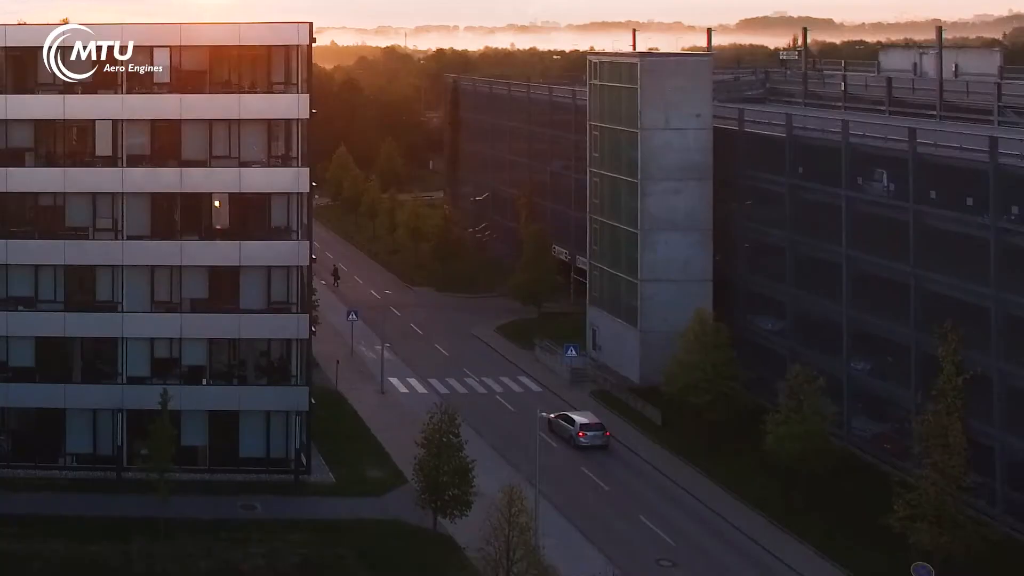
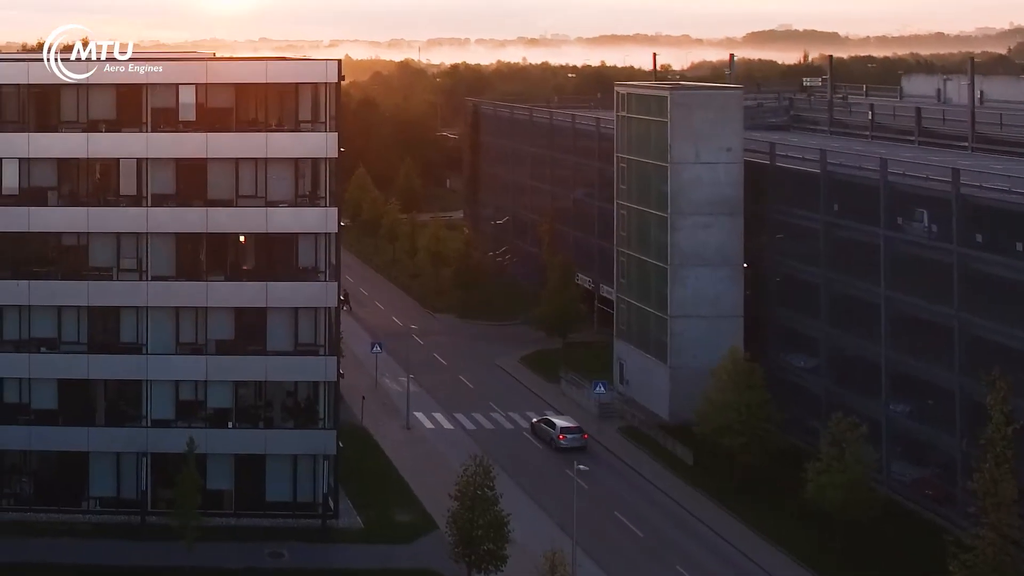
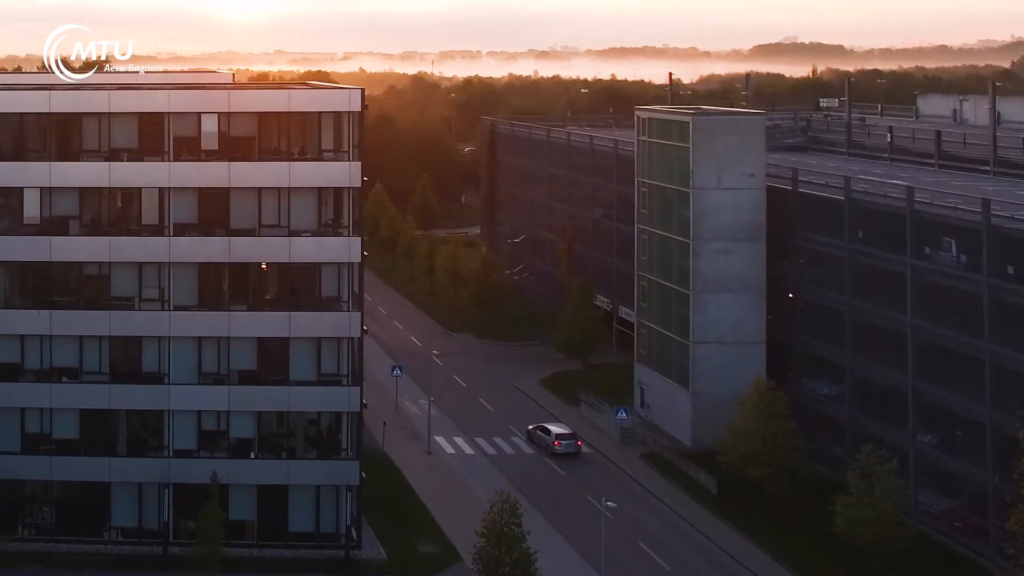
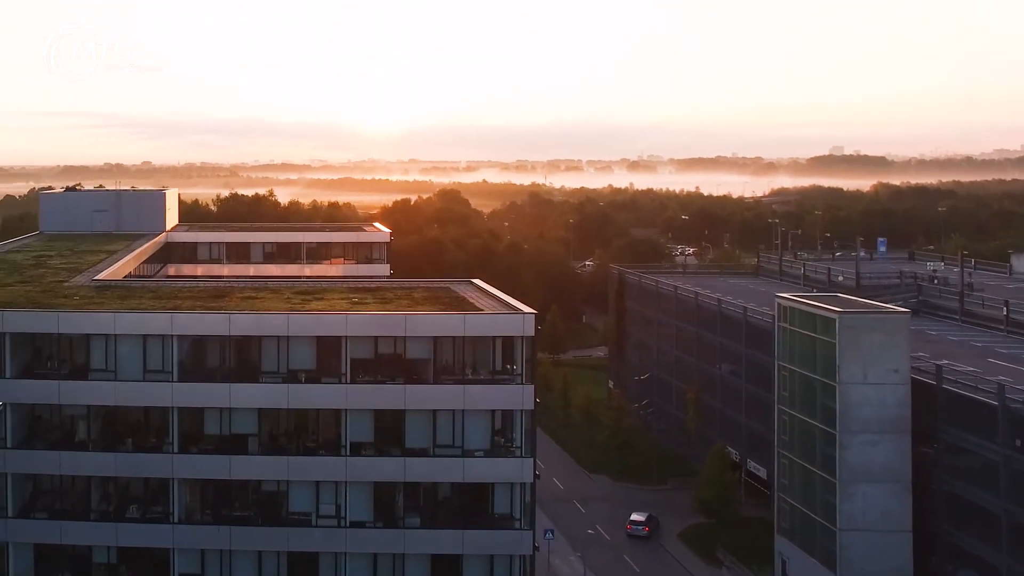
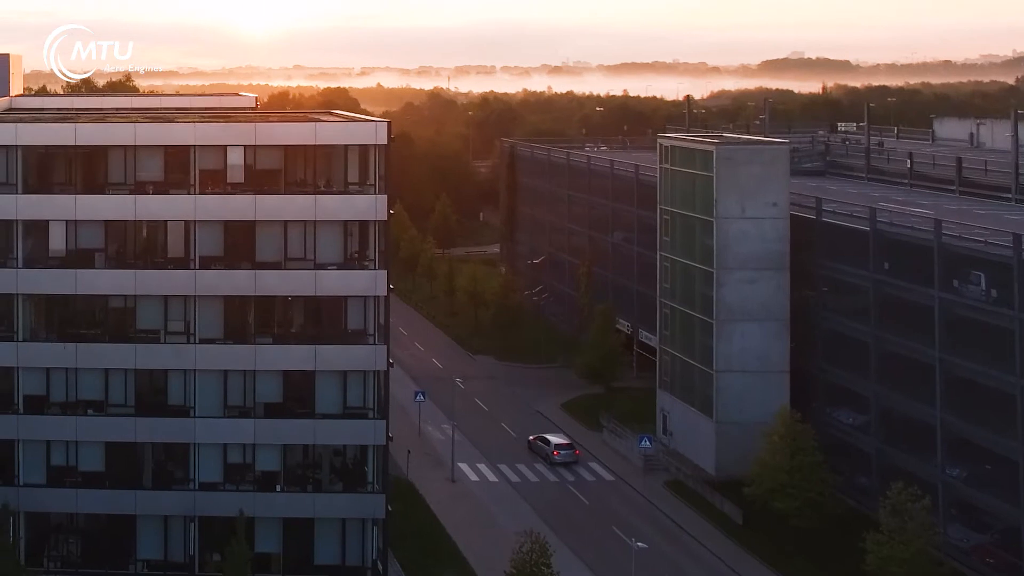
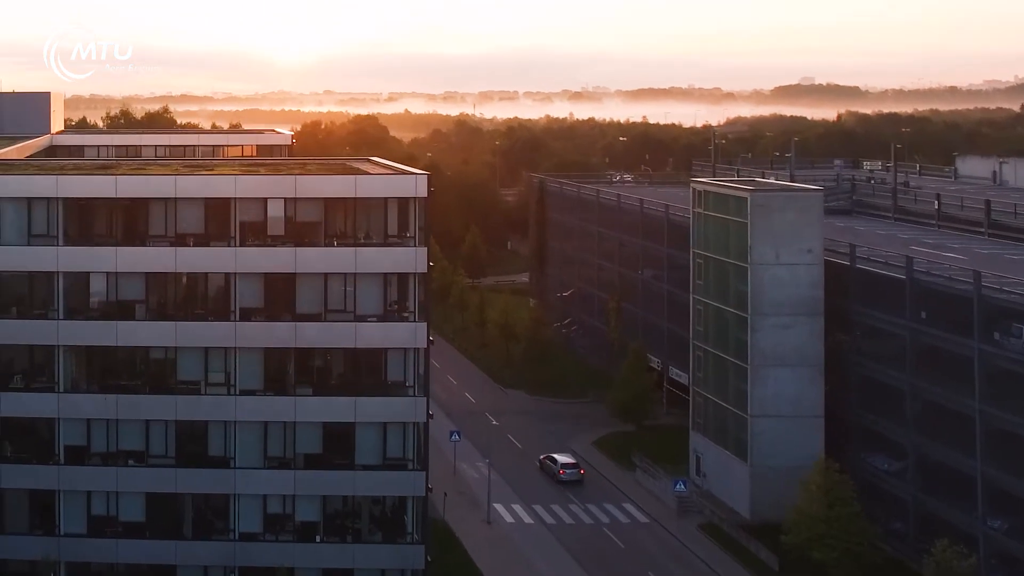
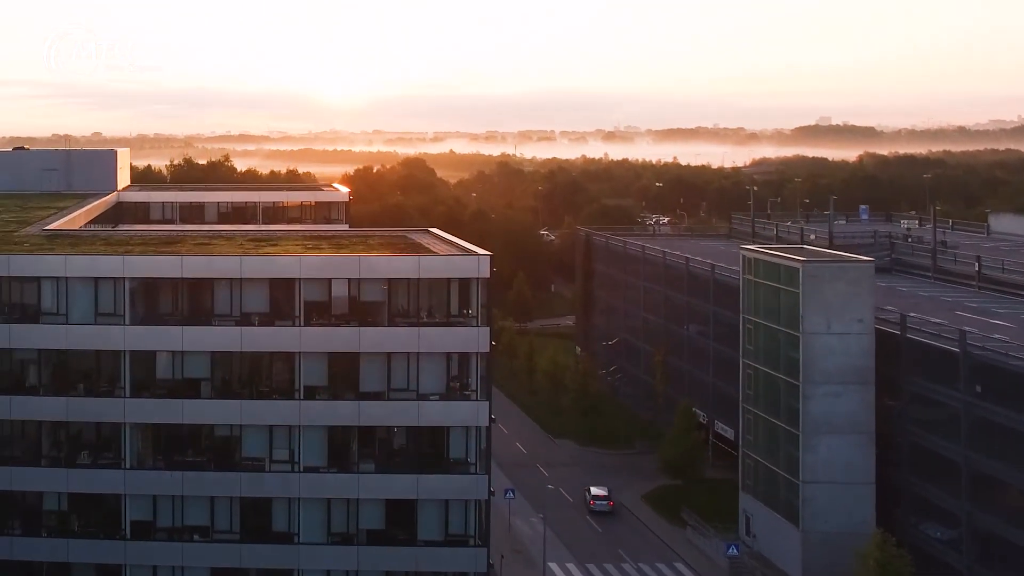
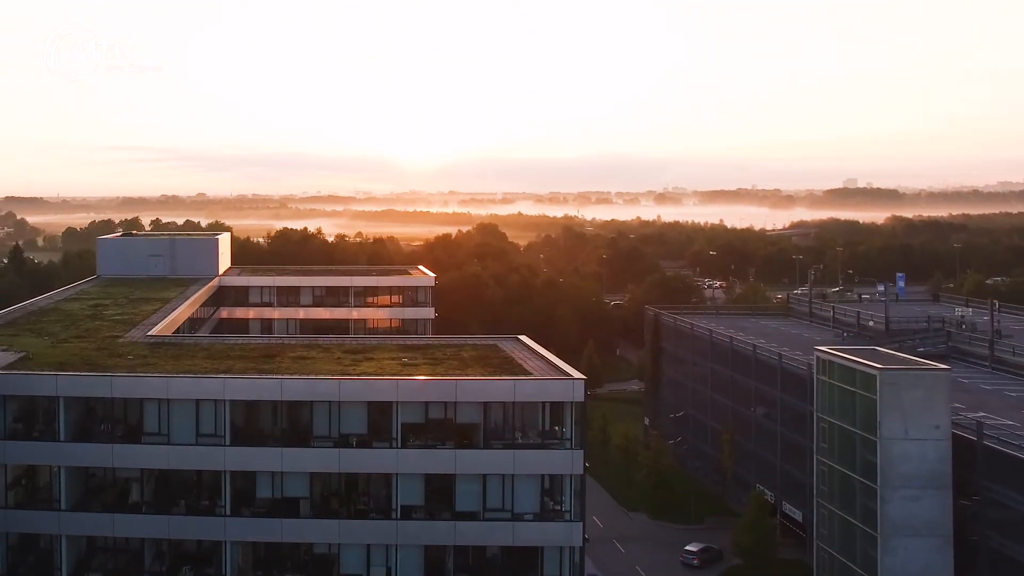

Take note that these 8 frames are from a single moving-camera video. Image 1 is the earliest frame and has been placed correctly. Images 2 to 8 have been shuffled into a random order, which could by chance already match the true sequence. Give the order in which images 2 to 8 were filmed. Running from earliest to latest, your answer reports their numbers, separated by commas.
2, 3, 5, 6, 7, 4, 8
